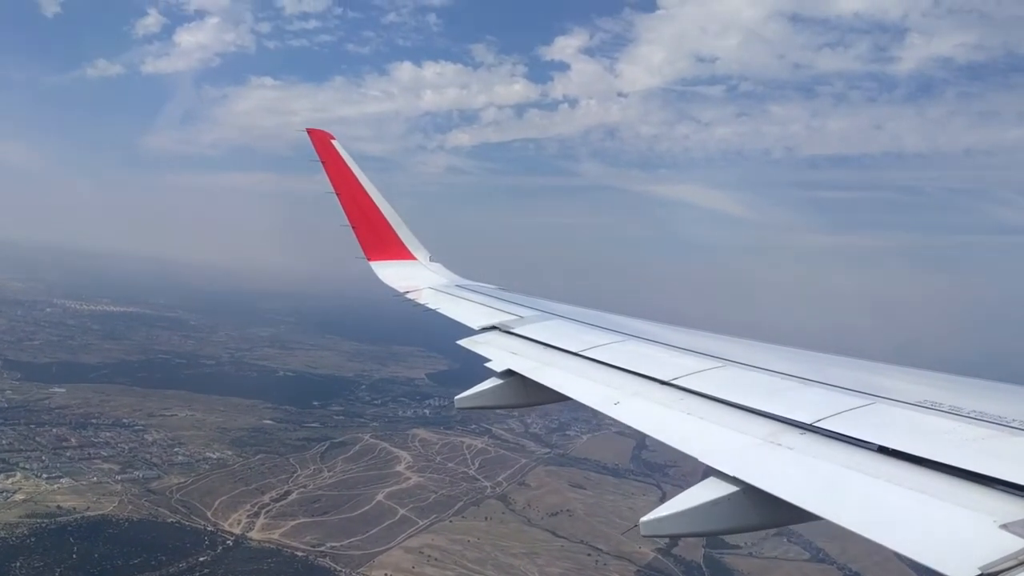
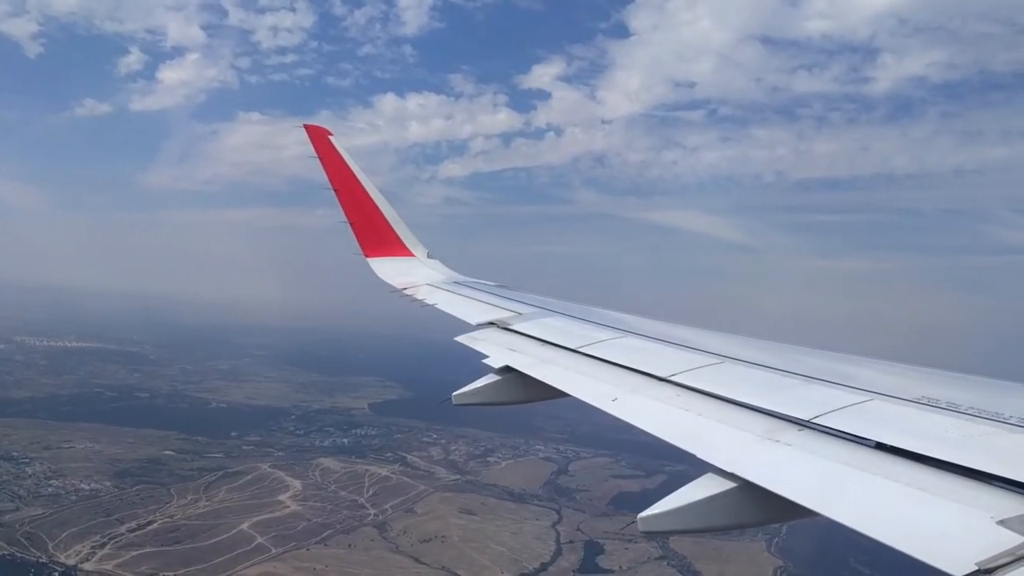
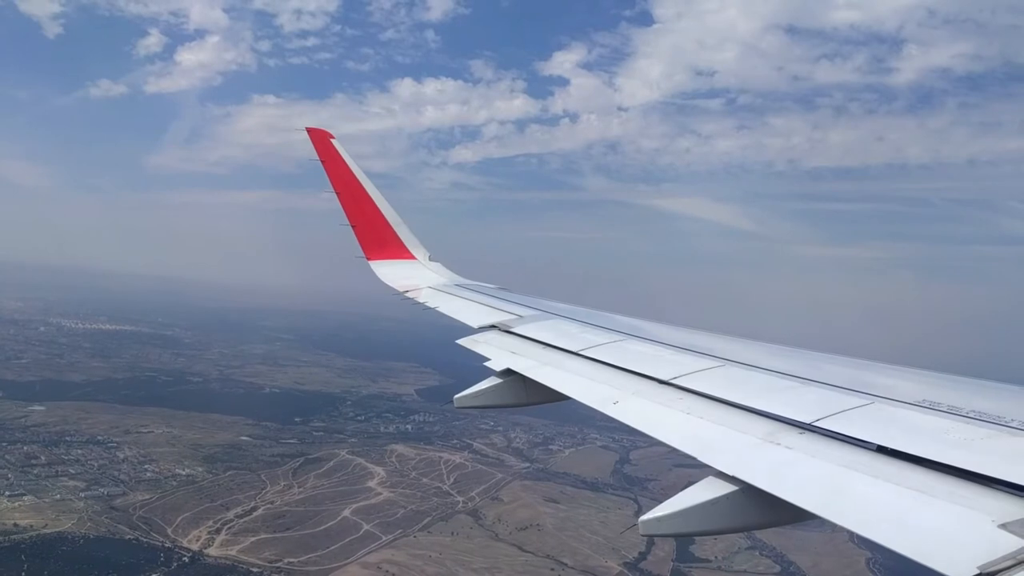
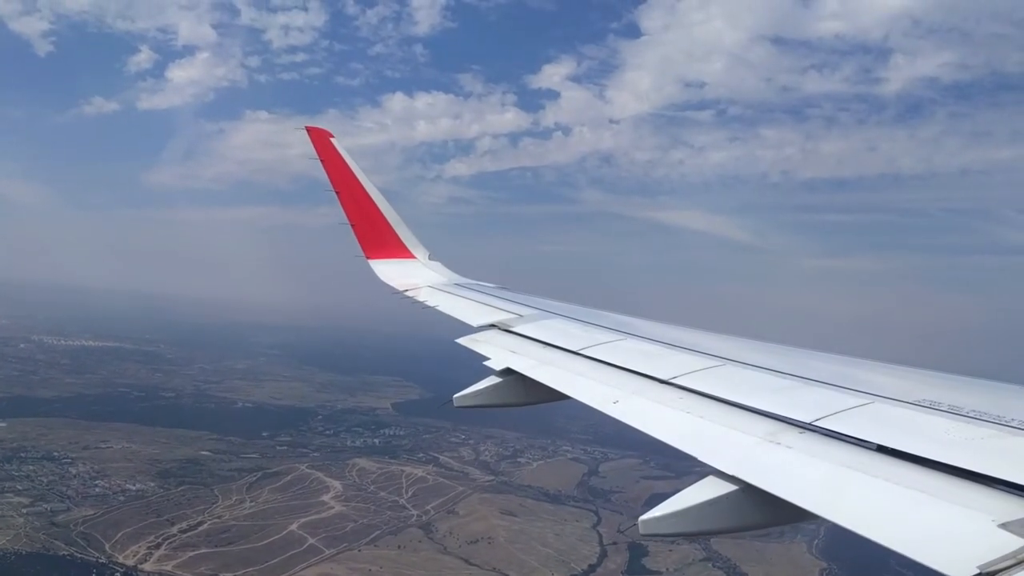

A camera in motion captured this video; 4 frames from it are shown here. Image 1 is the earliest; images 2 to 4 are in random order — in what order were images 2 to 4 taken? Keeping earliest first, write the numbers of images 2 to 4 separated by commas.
3, 4, 2
